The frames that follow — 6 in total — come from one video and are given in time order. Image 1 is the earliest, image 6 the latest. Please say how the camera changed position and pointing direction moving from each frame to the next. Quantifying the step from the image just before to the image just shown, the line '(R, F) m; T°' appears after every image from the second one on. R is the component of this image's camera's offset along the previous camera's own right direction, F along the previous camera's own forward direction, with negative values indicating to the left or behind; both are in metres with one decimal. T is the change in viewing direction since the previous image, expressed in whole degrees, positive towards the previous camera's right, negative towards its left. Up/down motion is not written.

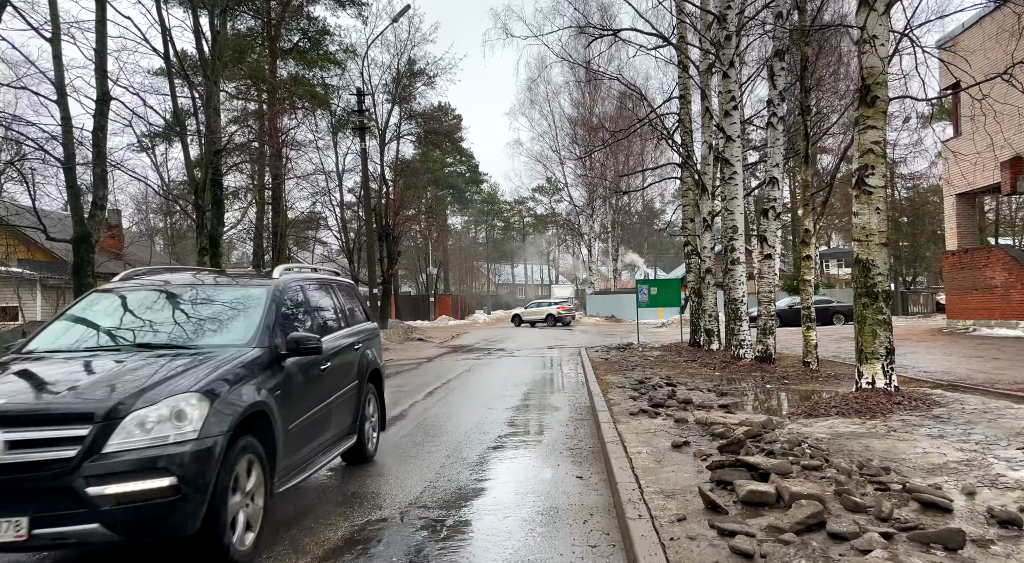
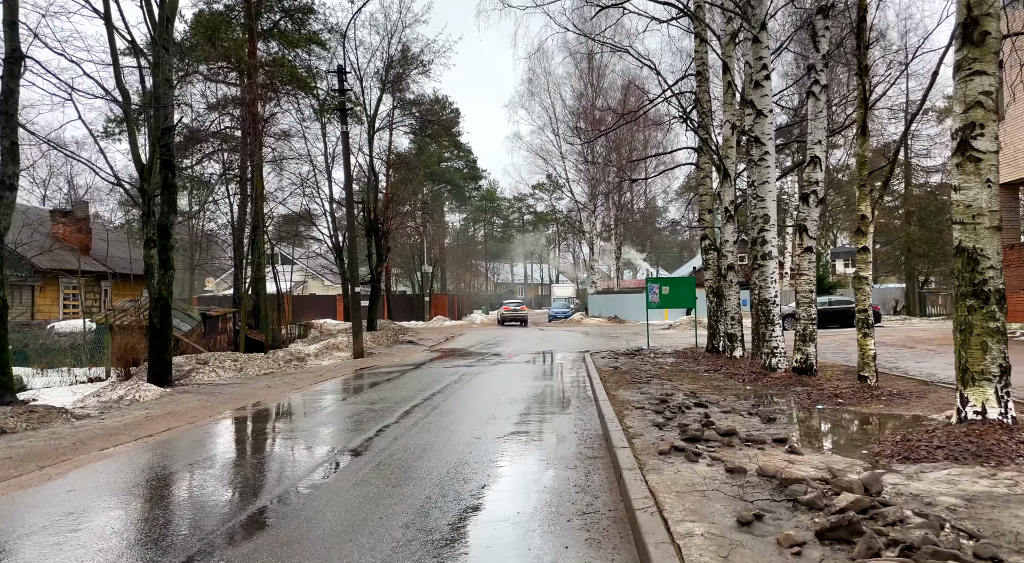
(+0.1, +1.8) m; 0°
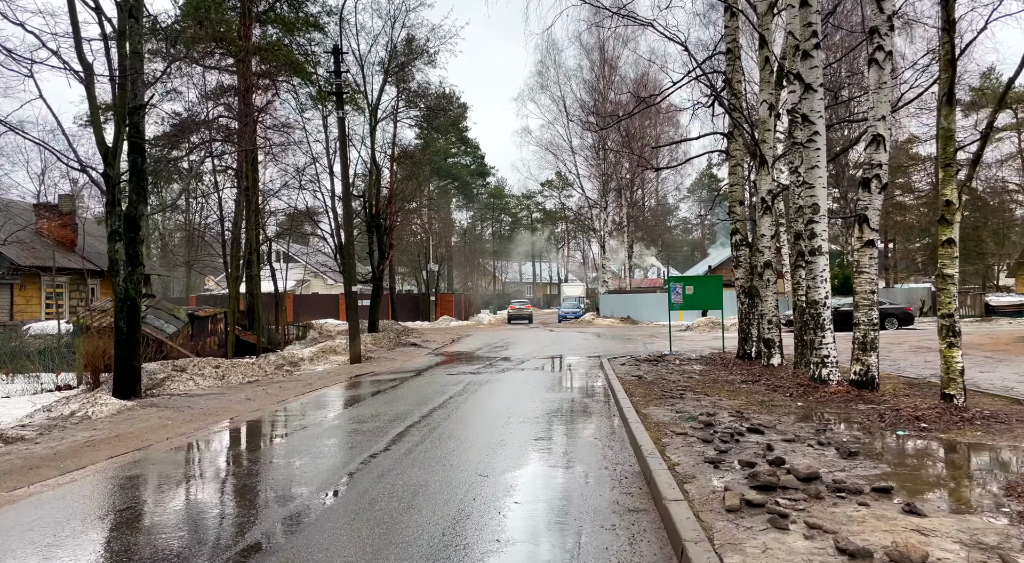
(-0.1, +1.4) m; -1°
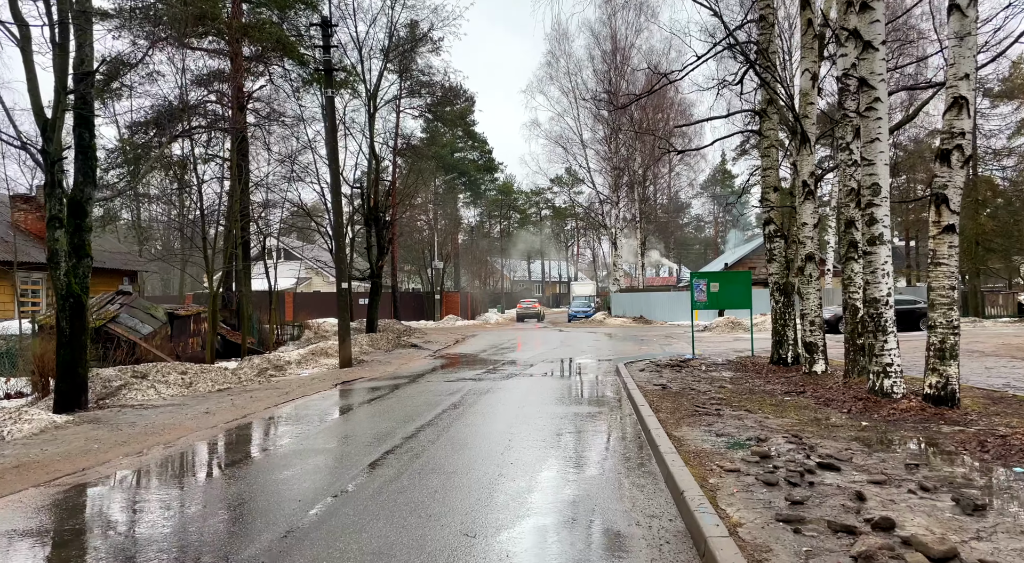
(+0.1, +1.5) m; -1°
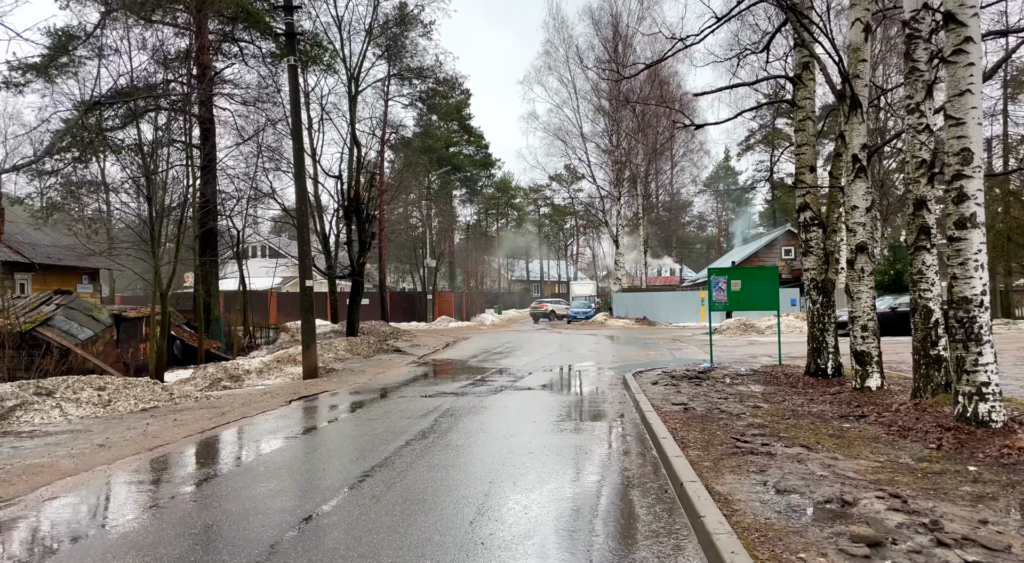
(+0.2, +1.9) m; 0°
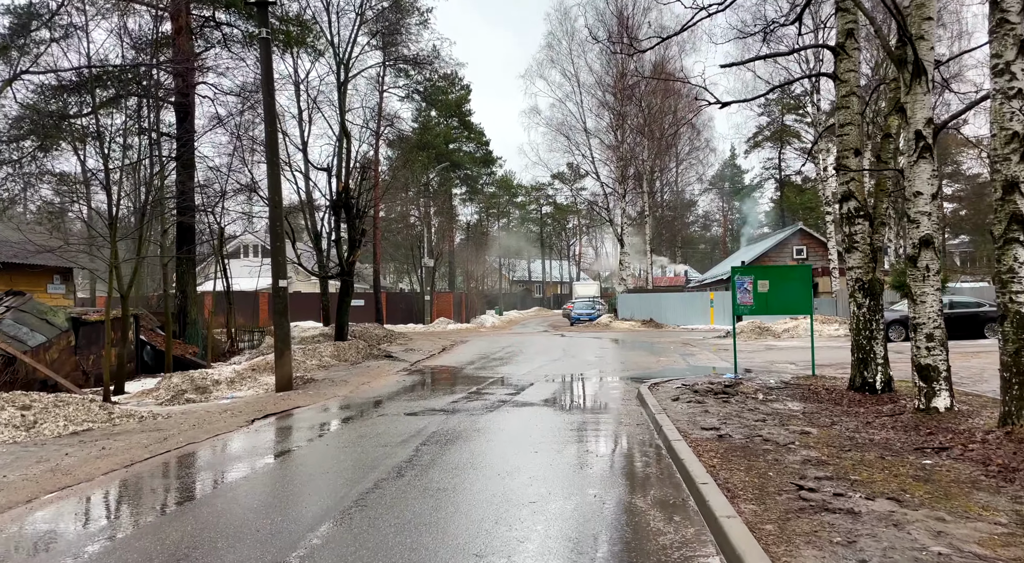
(0.0, +1.4) m; 0°
